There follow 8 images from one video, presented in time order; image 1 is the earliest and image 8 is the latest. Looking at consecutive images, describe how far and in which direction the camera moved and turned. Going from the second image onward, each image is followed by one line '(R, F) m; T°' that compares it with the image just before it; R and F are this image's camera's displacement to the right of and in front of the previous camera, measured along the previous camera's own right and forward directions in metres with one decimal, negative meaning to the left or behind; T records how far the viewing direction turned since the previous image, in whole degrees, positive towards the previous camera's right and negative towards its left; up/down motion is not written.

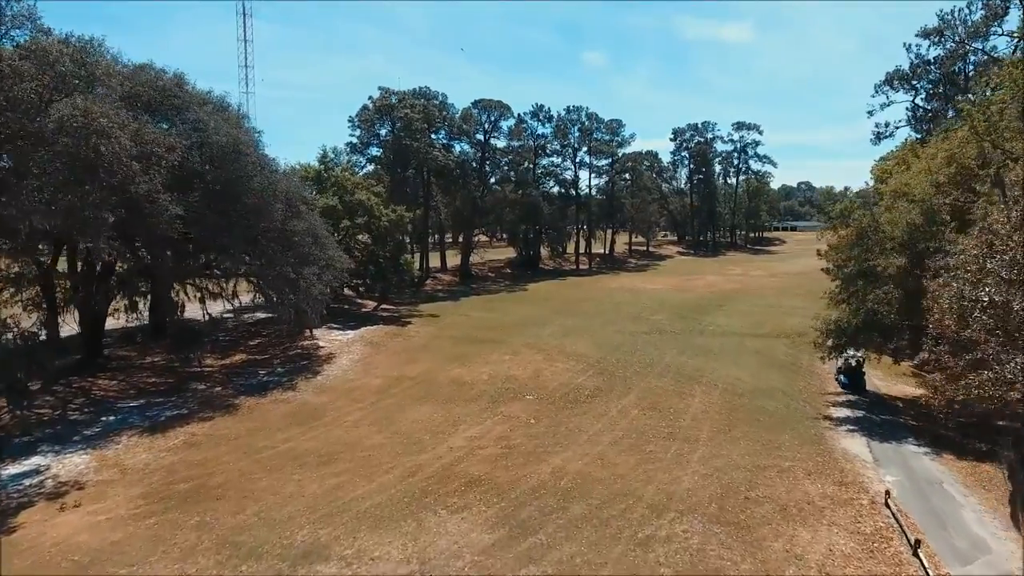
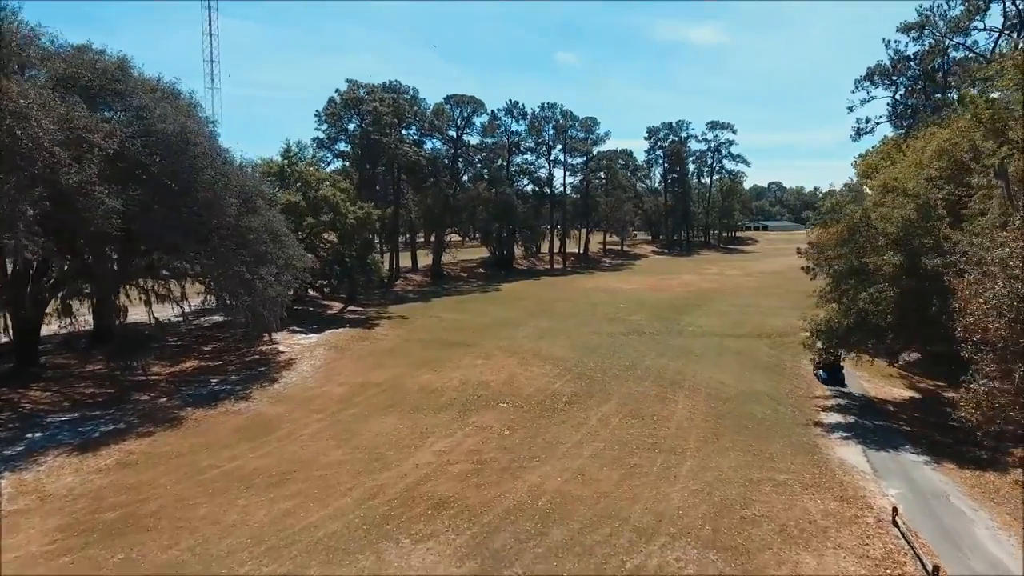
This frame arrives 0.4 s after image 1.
(0.0, +1.2) m; +2°
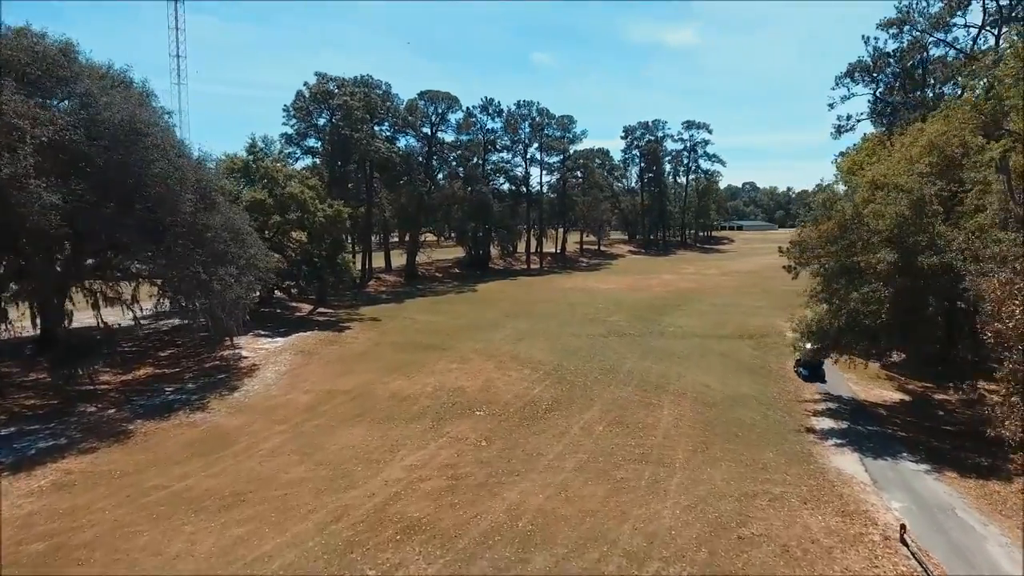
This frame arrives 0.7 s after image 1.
(0.0, +1.0) m; +2°
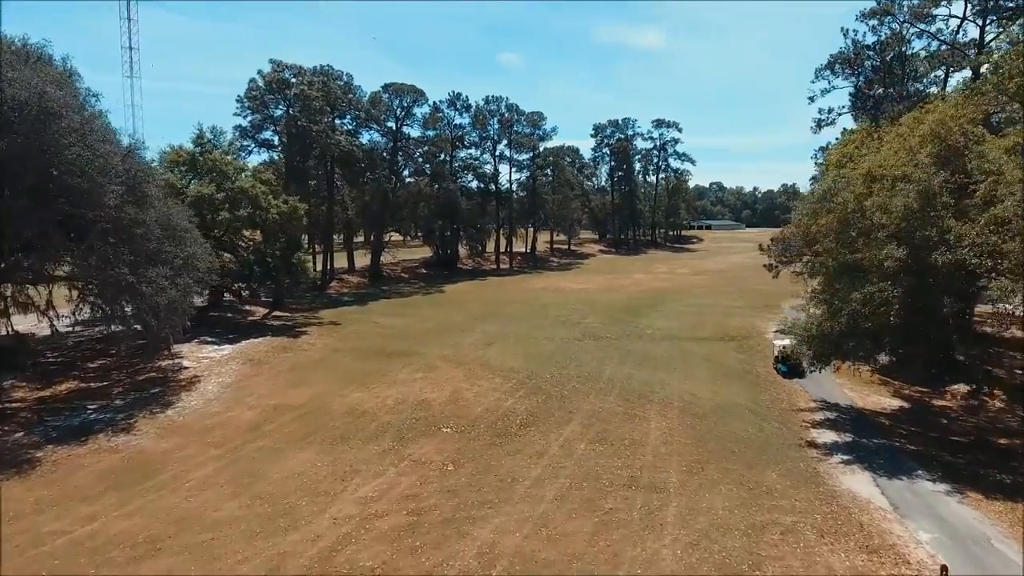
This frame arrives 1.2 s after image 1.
(0.0, +1.7) m; +3°
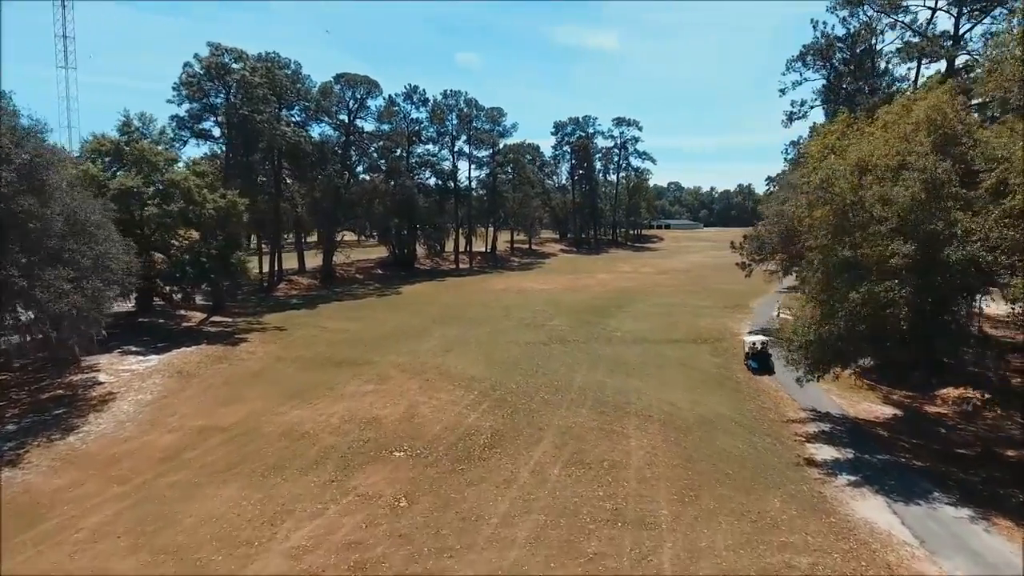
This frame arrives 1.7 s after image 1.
(-0.1, +1.8) m; +4°
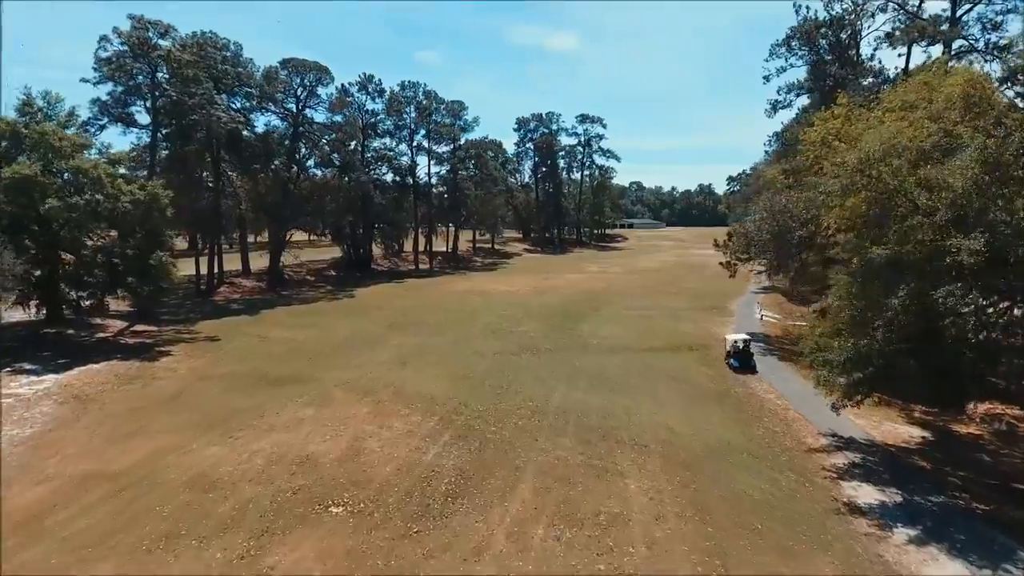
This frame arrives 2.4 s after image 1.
(-0.1, +2.6) m; +3°
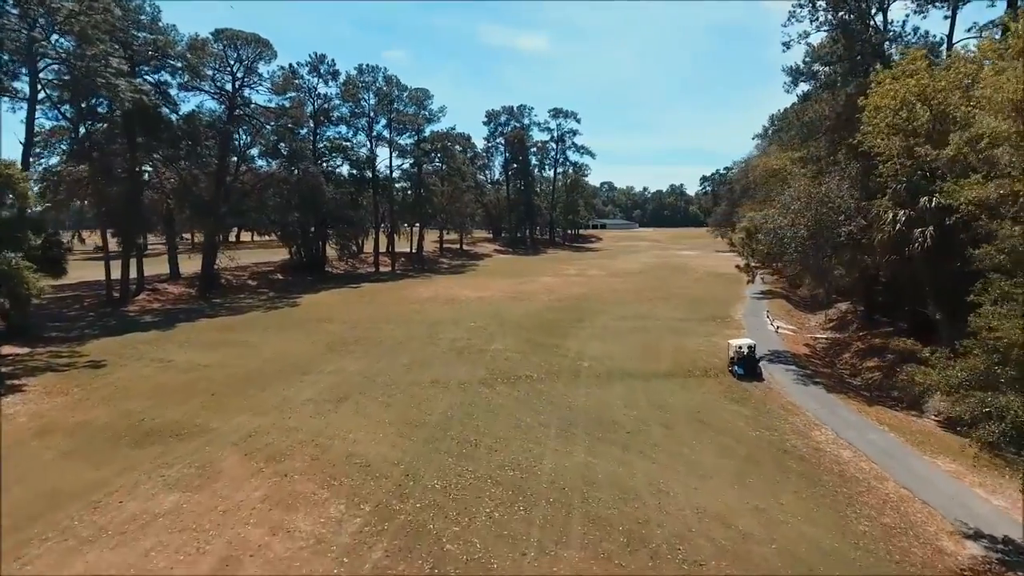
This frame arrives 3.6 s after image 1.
(0.0, +4.8) m; +3°
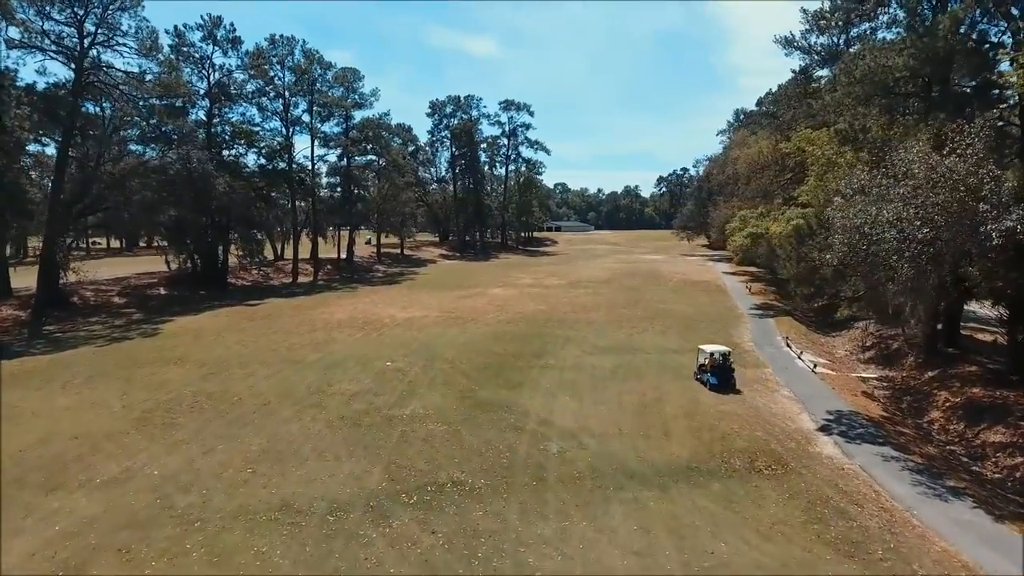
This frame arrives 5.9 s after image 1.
(+0.6, +7.4) m; +4°
